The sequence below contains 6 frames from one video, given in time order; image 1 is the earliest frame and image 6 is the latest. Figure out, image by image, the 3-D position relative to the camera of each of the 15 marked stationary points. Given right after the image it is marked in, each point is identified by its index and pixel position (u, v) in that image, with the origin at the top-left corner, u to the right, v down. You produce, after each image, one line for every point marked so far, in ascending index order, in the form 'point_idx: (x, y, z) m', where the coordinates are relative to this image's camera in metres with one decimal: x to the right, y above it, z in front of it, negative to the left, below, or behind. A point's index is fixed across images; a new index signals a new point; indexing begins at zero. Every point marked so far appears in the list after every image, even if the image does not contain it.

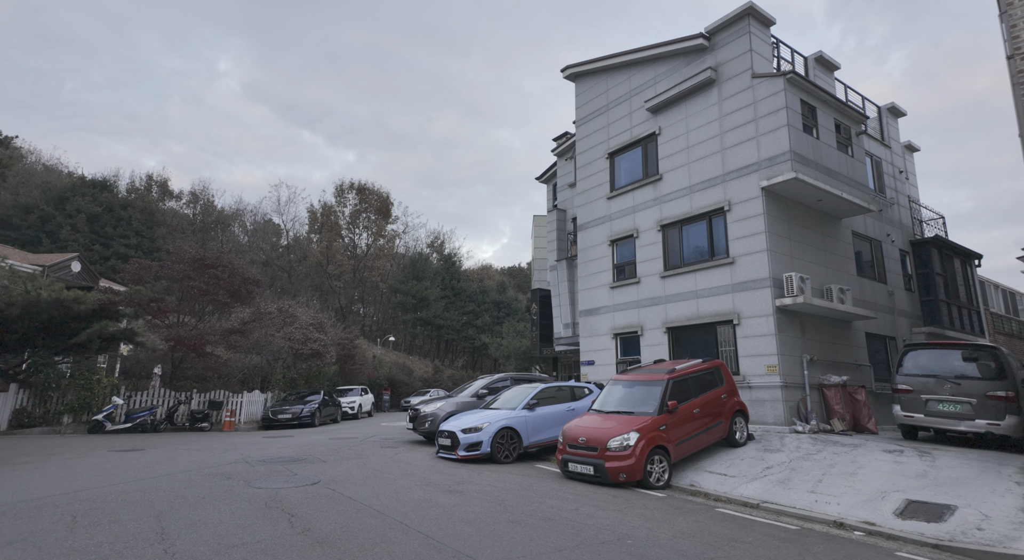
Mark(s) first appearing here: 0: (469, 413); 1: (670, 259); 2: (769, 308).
0: (-1.0, -3.1, +12.5) m
1: (+4.4, +0.6, +14.8) m
2: (+5.9, -0.6, +12.2) m
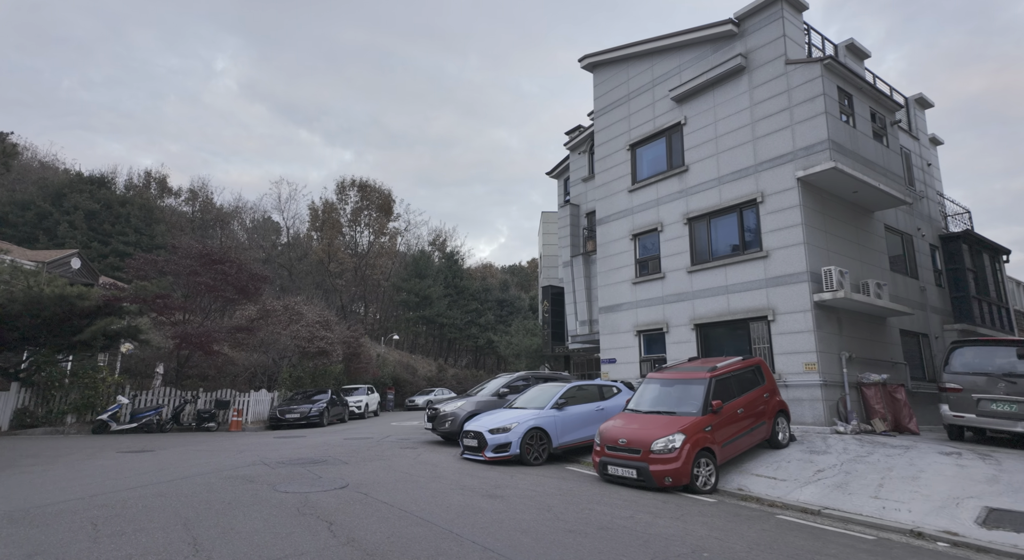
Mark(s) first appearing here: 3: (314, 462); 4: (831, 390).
0: (-0.4, -3.0, +12.0) m
1: (+5.0, +0.7, +14.3) m
2: (+6.5, -0.5, +11.7) m
3: (-3.9, -3.6, +10.5) m
4: (+6.8, -2.3, +11.4) m
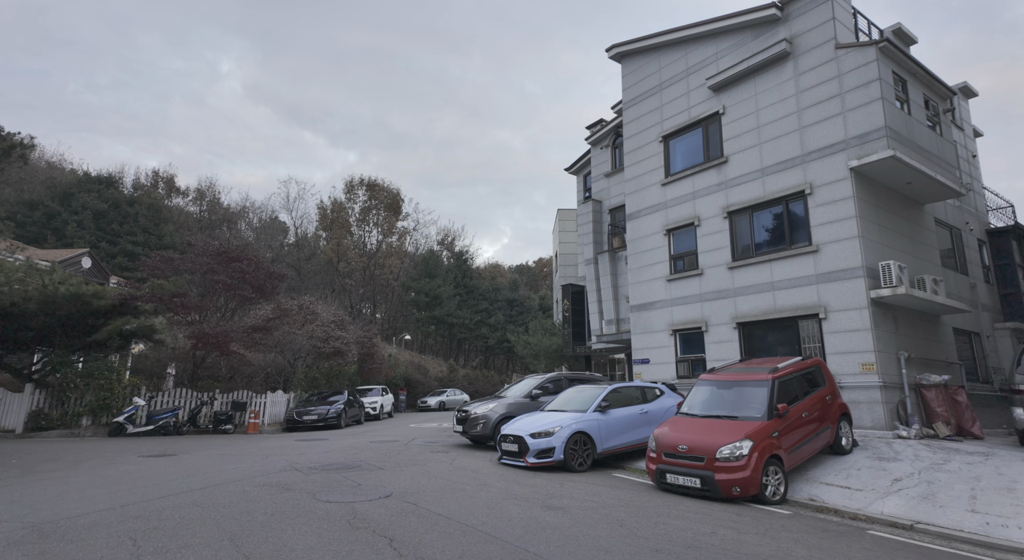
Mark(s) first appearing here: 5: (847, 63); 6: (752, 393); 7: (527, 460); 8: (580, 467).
0: (+0.4, -2.9, +11.4) m
1: (+5.8, +0.8, +13.7) m
2: (+7.3, -0.4, +11.1) m
3: (-3.1, -3.5, +10.0) m
4: (+7.6, -2.2, +10.7) m
5: (+7.5, +4.8, +11.8) m
6: (+4.0, -1.9, +8.9) m
7: (+0.3, -3.4, +10.1) m
8: (+1.3, -3.6, +10.1) m
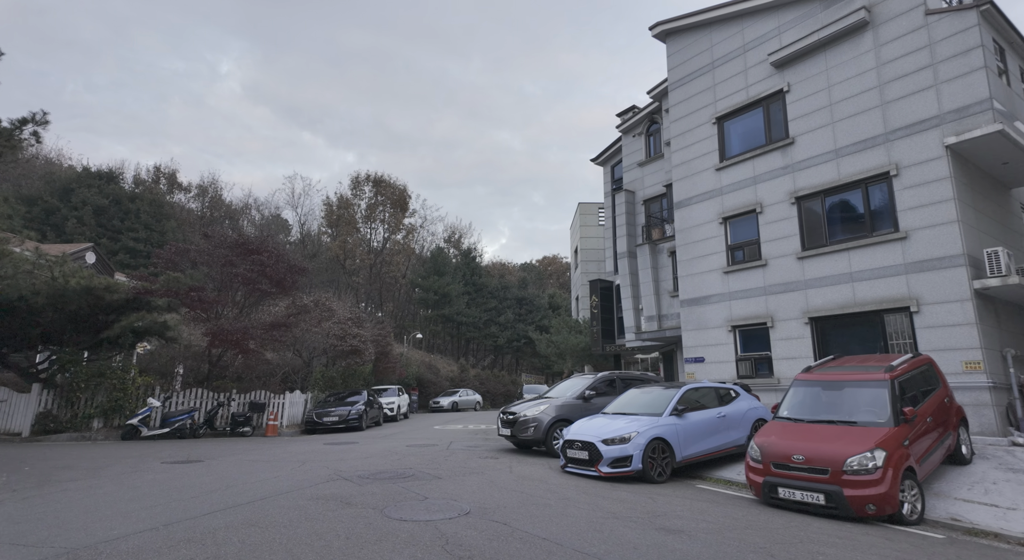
0: (+1.6, -2.7, +10.4) m
1: (+7.0, +1.0, +12.6) m
2: (+8.5, -0.2, +10.0) m
3: (-1.8, -3.3, +8.9) m
4: (+8.8, -2.0, +9.7) m
5: (+8.7, +5.0, +10.8) m
6: (+5.3, -1.7, +7.9) m
7: (+1.5, -3.2, +9.0) m
8: (+2.5, -3.3, +9.1) m
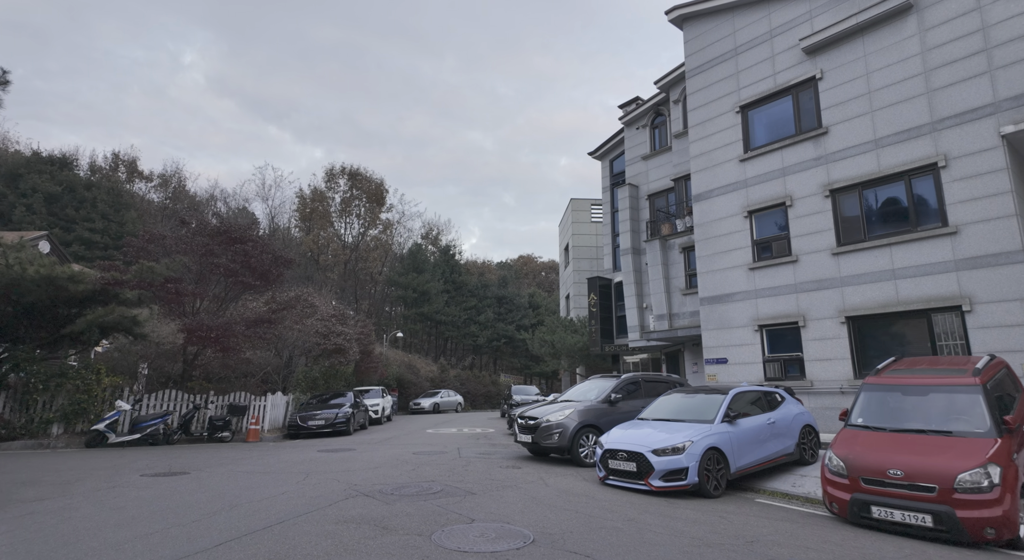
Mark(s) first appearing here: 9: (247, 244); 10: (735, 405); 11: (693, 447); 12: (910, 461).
0: (+2.2, -2.6, +9.5) m
1: (+7.5, +1.1, +12.0) m
2: (+9.1, -0.2, +9.5) m
3: (-1.2, -3.1, +7.8) m
4: (+9.4, -2.0, +9.2) m
5: (+9.3, +5.1, +10.3) m
6: (+5.9, -1.6, +7.2) m
7: (+2.1, -3.1, +8.1) m
8: (+3.1, -3.2, +8.2) m
9: (-8.8, +1.1, +17.4) m
10: (+3.8, -2.1, +9.2) m
11: (+2.8, -2.5, +8.1) m
12: (+4.7, -2.1, +6.4) m
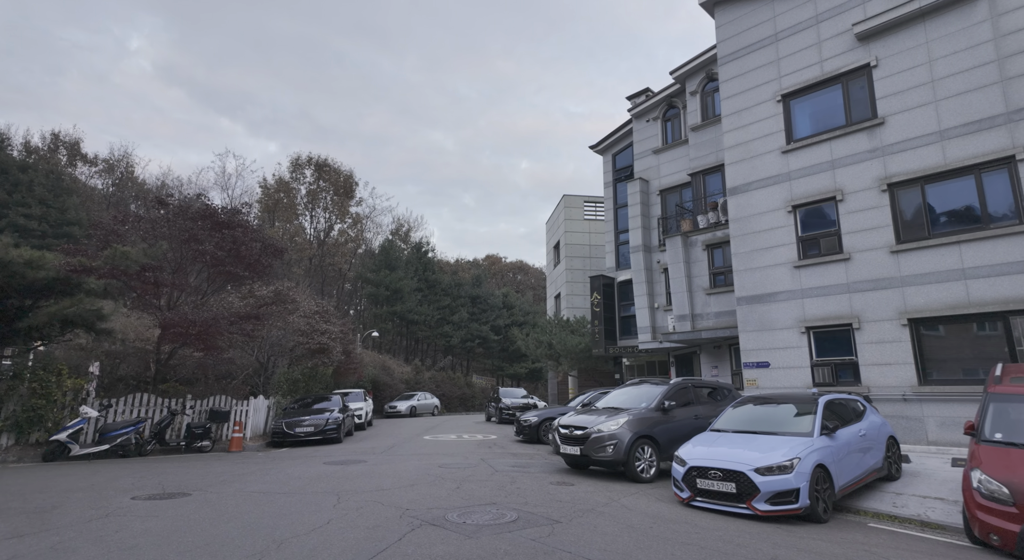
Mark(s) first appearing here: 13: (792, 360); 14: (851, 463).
0: (+3.2, -2.5, +8.4) m
1: (+8.4, +1.1, +11.4) m
2: (+10.1, -0.2, +9.0) m
3: (-0.1, -3.0, +6.5) m
4: (+10.4, -2.0, +8.7) m
5: (+10.3, +5.1, +9.8) m
6: (+7.1, -1.6, +6.4) m
7: (+3.2, -3.0, +7.0) m
8: (+4.2, -3.1, +7.2) m
9: (-8.3, +1.4, +15.5) m
10: (+4.9, -2.1, +8.3) m
11: (+3.9, -2.5, +7.1) m
12: (+6.0, -2.1, +5.5) m
13: (+6.6, -1.9, +12.5) m
14: (+5.1, -2.7, +8.0) m
